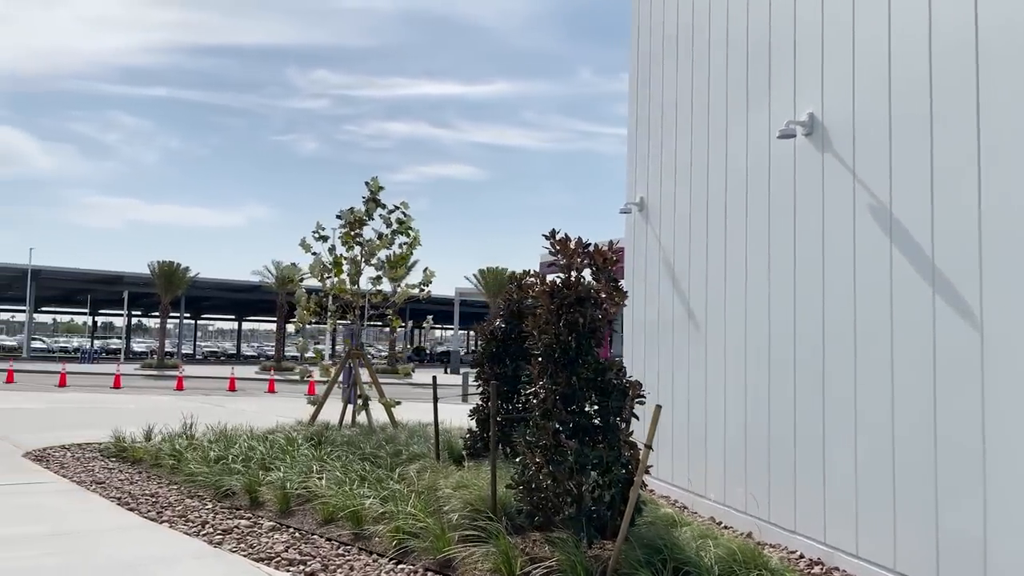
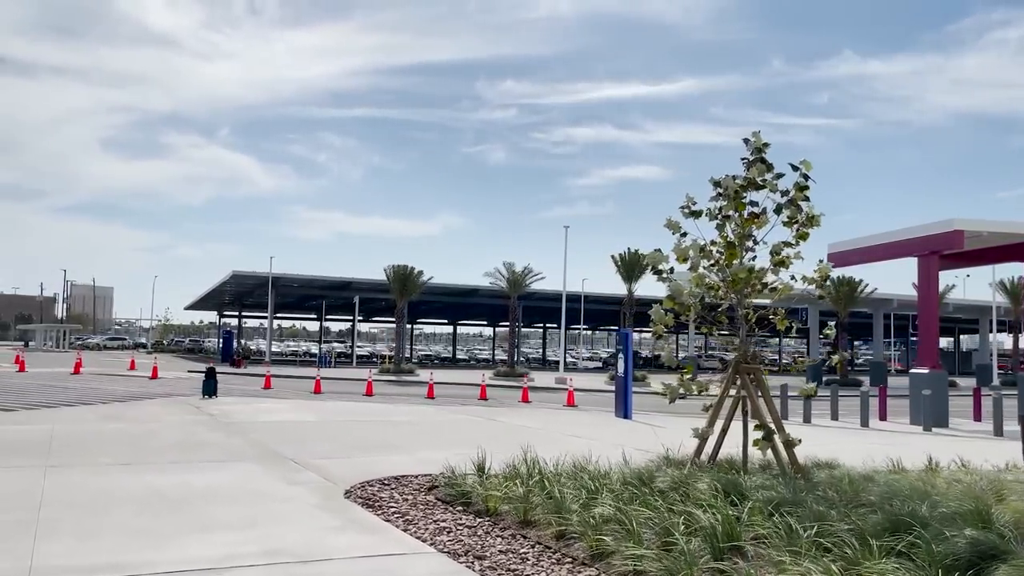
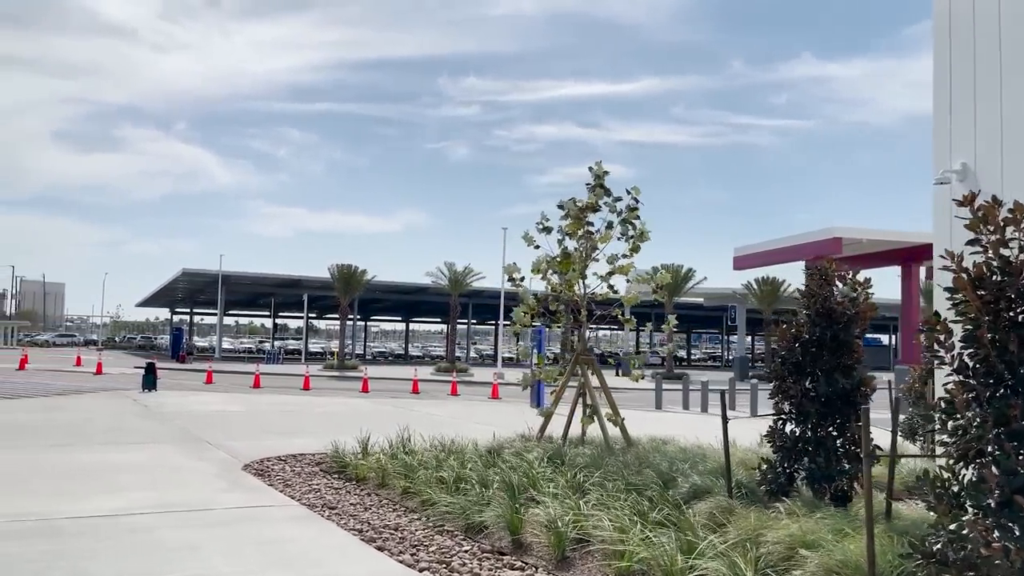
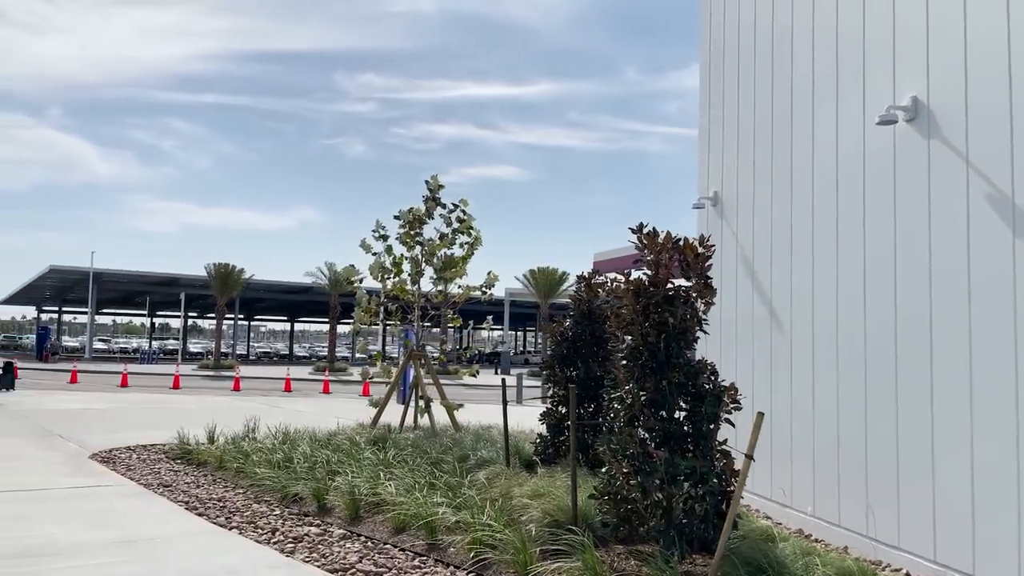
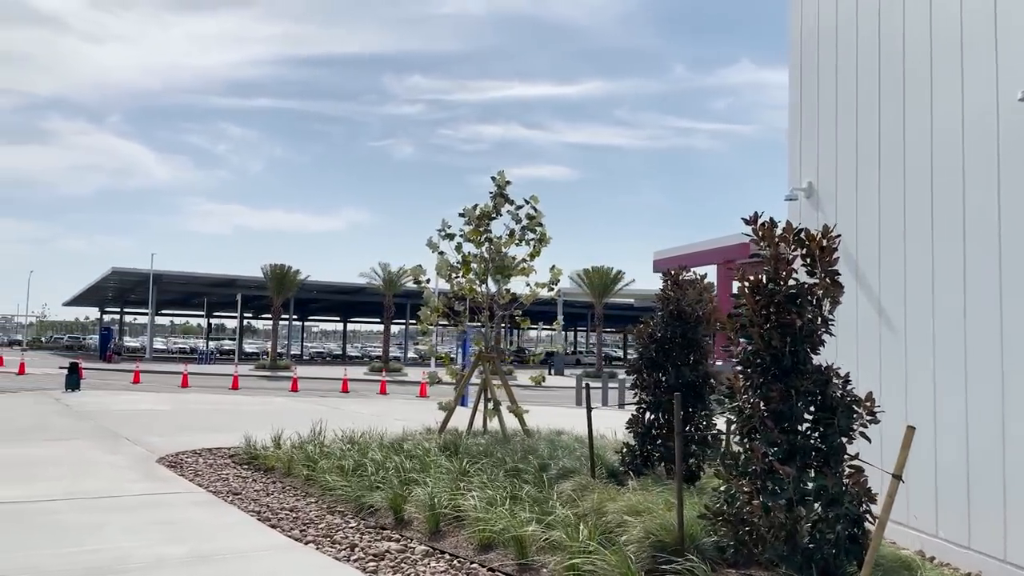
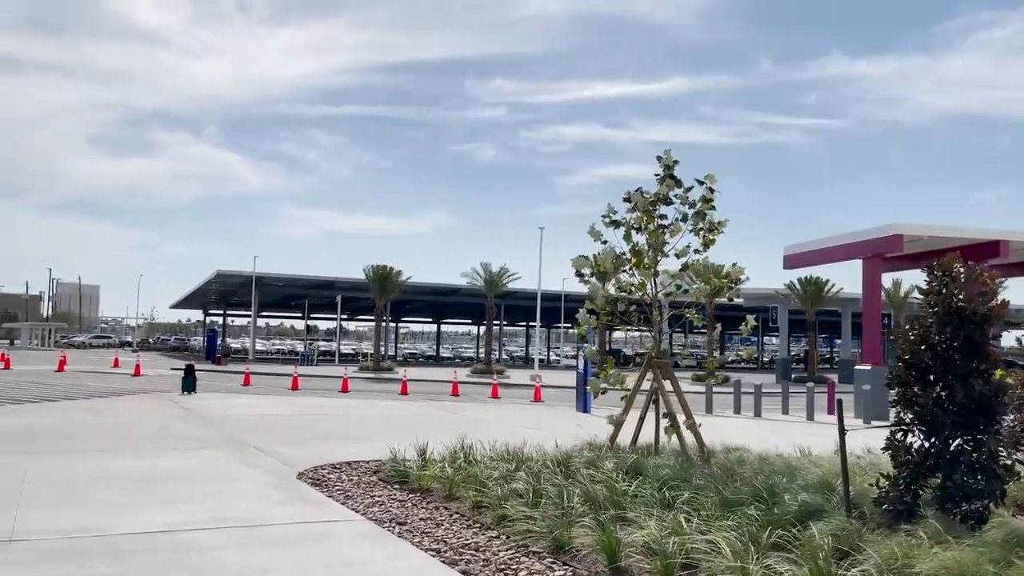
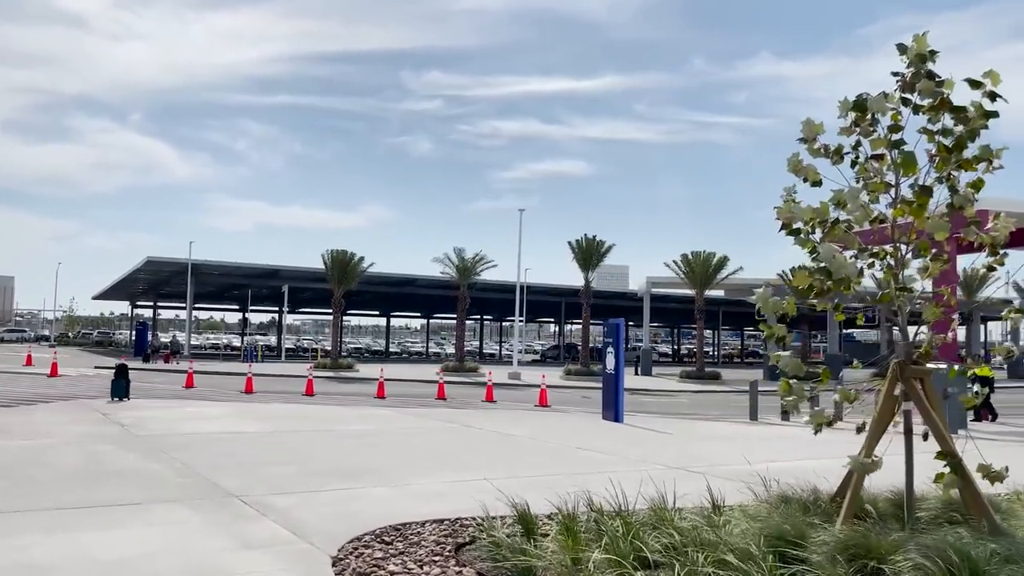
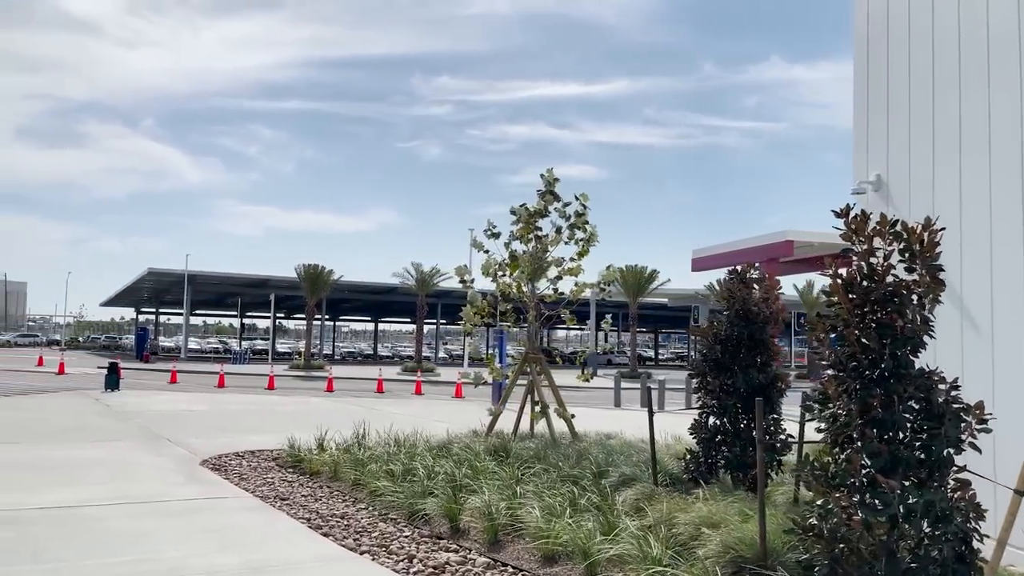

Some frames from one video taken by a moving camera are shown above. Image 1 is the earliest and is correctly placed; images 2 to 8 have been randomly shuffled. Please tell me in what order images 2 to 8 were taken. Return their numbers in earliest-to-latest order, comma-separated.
4, 5, 8, 3, 6, 2, 7
